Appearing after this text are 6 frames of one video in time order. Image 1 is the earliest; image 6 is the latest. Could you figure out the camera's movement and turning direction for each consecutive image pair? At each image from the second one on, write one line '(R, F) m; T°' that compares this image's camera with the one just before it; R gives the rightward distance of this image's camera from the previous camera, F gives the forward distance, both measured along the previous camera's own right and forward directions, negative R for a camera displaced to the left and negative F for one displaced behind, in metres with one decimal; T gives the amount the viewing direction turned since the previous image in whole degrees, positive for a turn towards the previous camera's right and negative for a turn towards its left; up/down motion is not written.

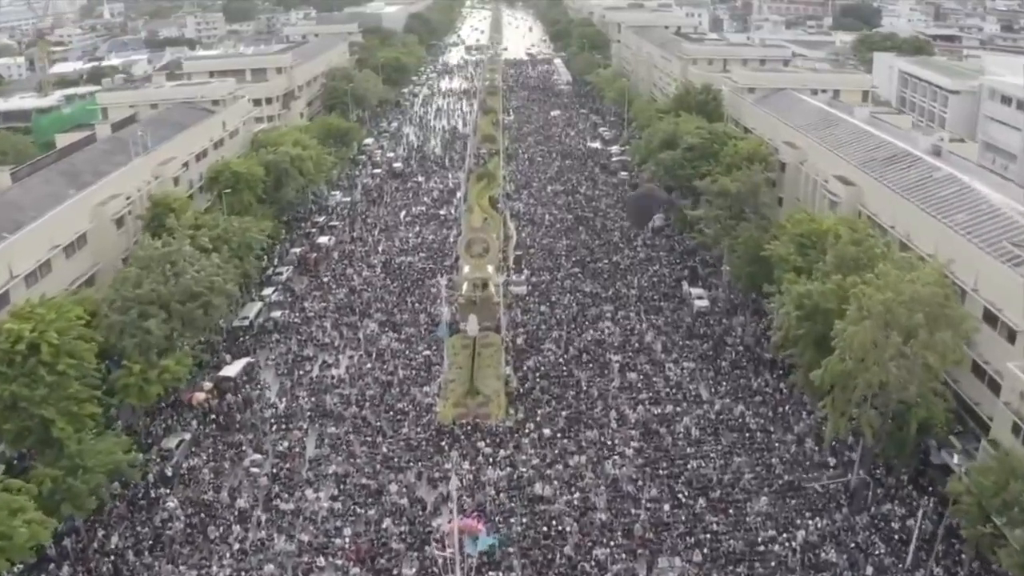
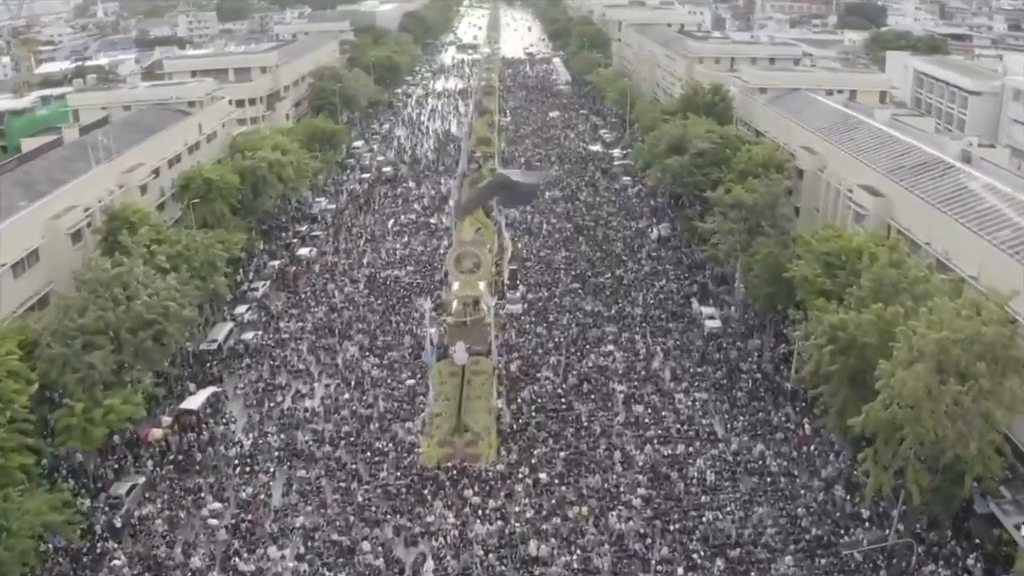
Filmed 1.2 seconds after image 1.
(+0.2, +3.5) m; 0°
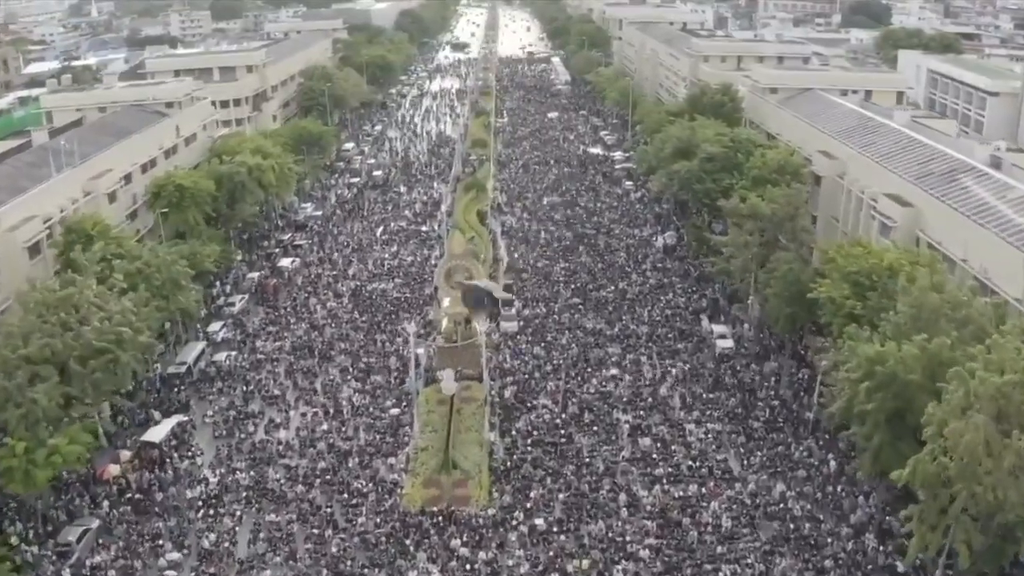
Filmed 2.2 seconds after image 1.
(+0.2, +2.9) m; 0°
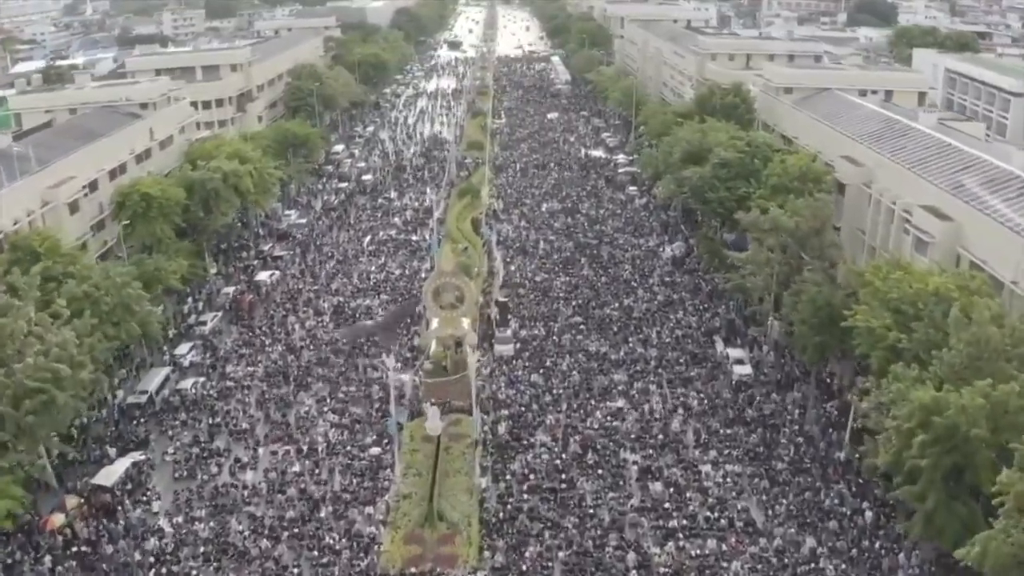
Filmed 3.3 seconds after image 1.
(+0.2, +3.2) m; 0°
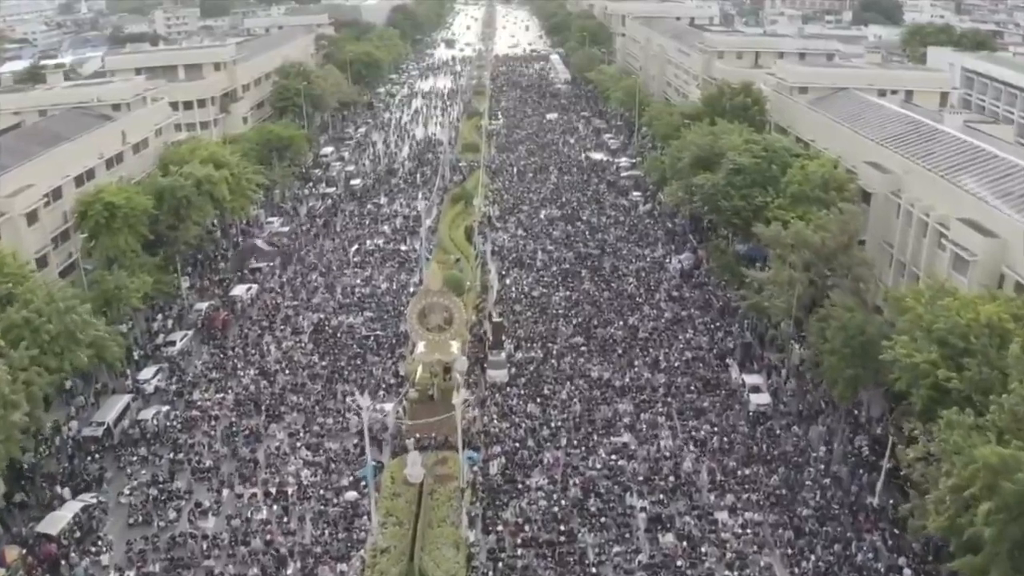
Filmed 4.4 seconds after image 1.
(+0.2, +2.9) m; 0°
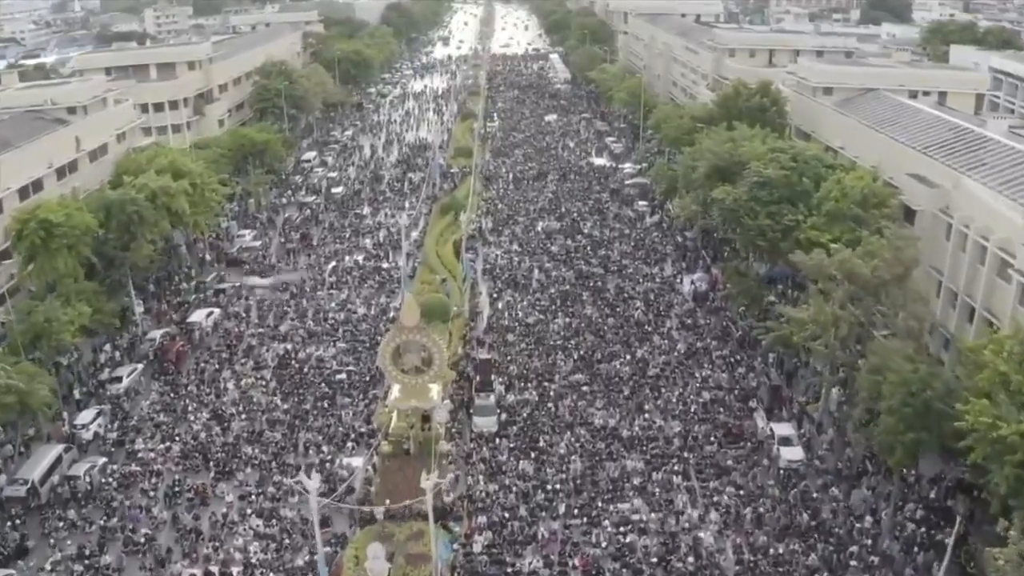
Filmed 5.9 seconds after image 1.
(+0.3, +4.0) m; 0°
